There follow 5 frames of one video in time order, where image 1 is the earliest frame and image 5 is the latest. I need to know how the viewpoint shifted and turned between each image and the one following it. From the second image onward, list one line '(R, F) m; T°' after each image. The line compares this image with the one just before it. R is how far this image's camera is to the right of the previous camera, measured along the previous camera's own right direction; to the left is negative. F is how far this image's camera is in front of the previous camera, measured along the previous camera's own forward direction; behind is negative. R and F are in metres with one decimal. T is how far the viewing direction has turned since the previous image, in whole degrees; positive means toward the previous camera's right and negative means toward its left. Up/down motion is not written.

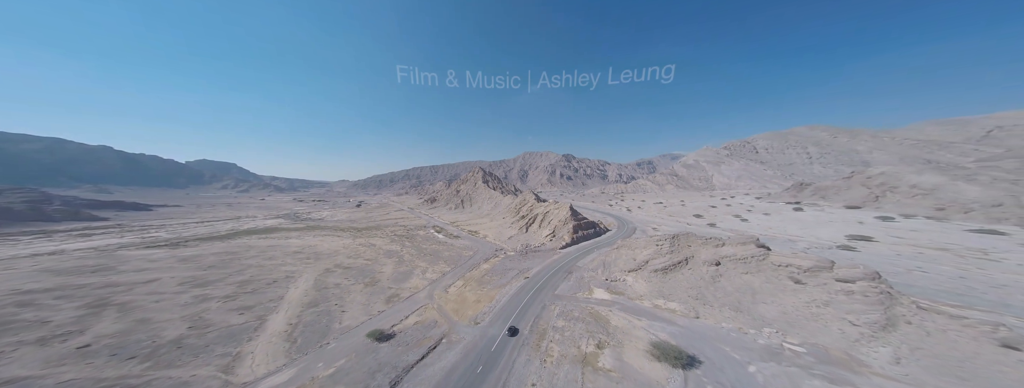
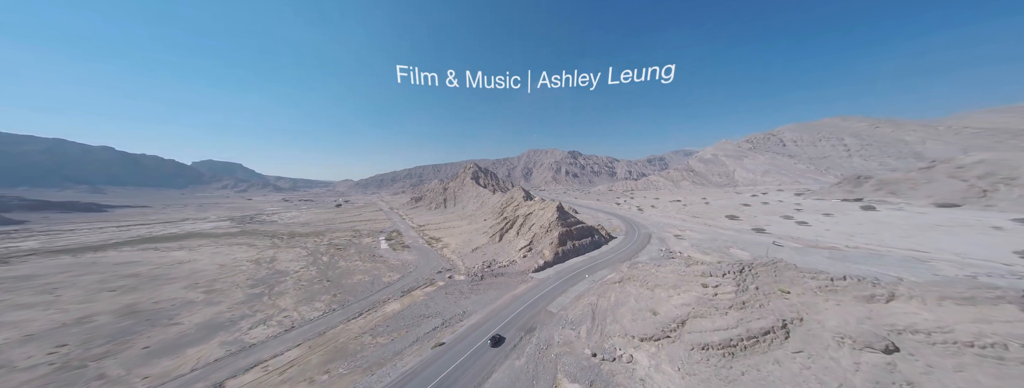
(+8.3, +17.2) m; -3°
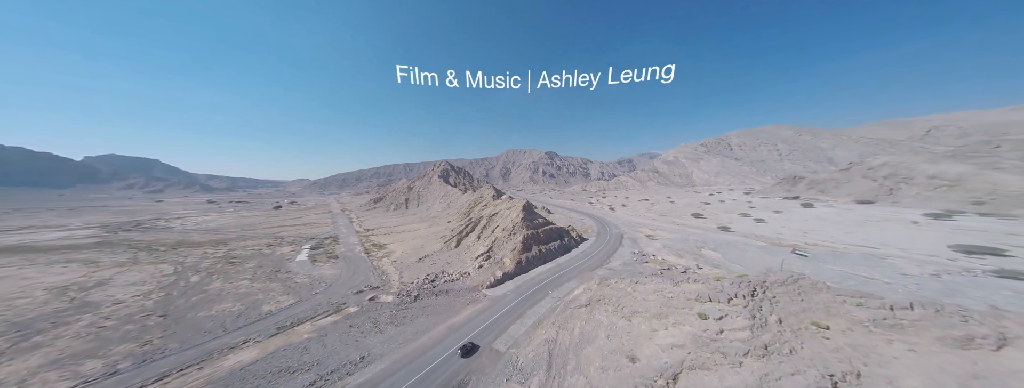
(+2.8, +6.2) m; +7°
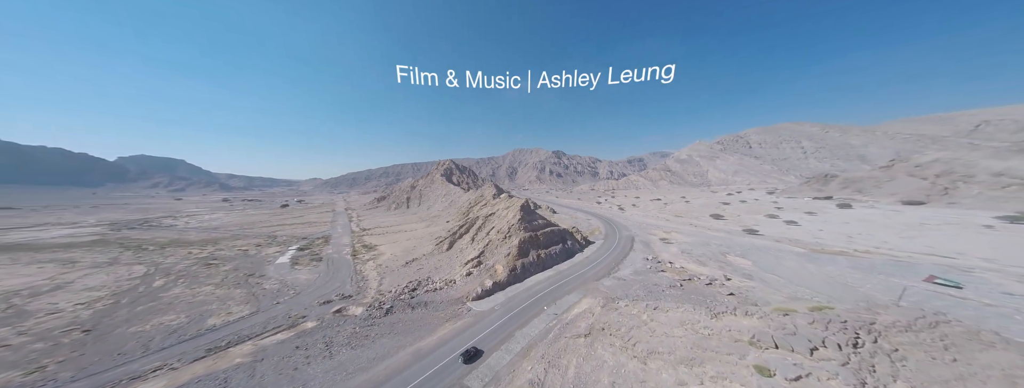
(+1.7, +3.8) m; -2°
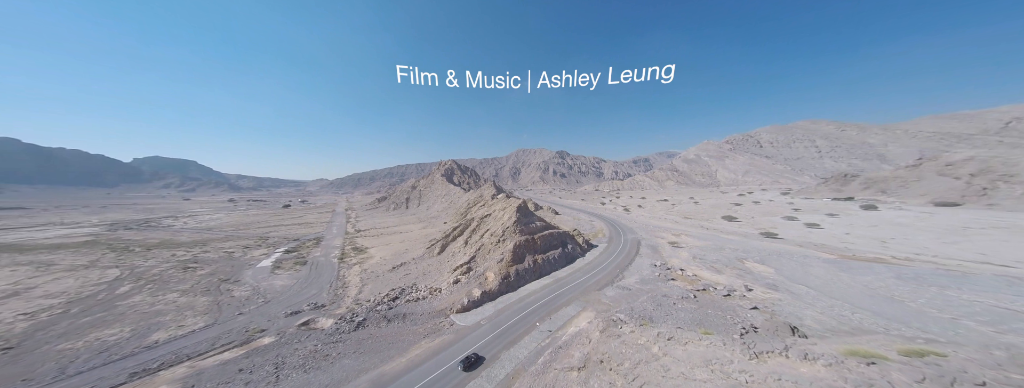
(+1.3, +2.5) m; -1°
